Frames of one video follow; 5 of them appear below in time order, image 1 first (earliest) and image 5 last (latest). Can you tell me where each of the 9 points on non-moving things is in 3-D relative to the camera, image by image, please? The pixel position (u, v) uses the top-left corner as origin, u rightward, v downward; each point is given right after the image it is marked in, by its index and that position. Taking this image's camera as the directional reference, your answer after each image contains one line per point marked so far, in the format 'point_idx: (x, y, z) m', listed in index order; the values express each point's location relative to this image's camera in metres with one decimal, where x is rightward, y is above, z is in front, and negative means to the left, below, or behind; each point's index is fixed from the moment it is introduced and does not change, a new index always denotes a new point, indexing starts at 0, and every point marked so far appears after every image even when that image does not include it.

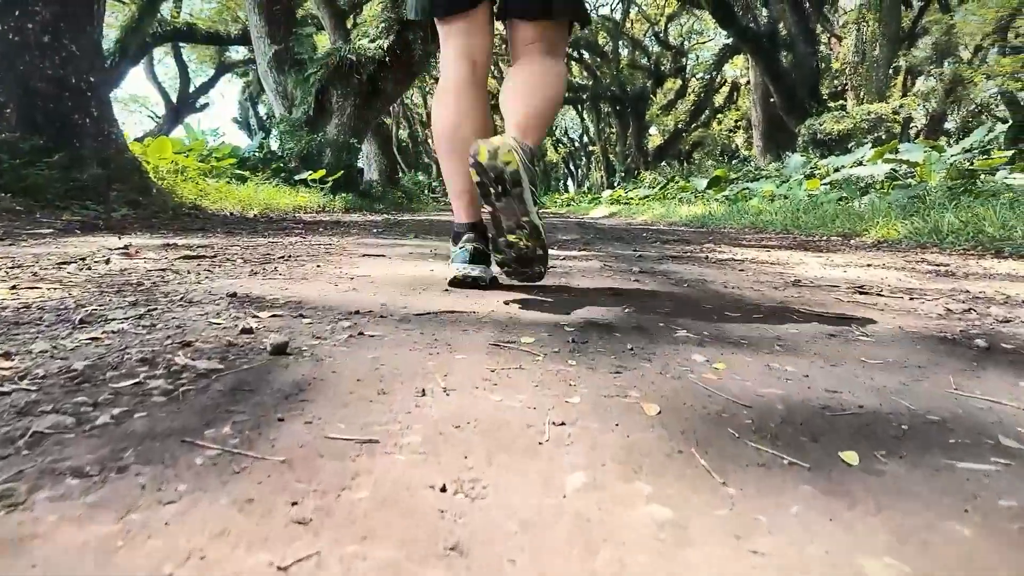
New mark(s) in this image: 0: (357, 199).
0: (-3.1, +1.8, +14.2) m
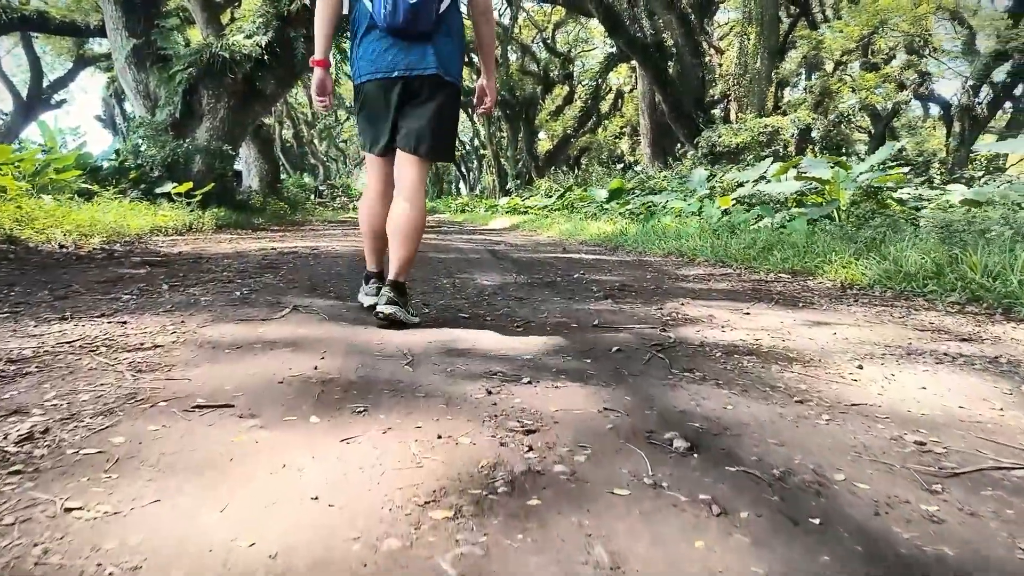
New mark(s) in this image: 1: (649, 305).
0: (-5.0, +1.3, +12.6) m
1: (+0.7, -0.1, +3.7) m
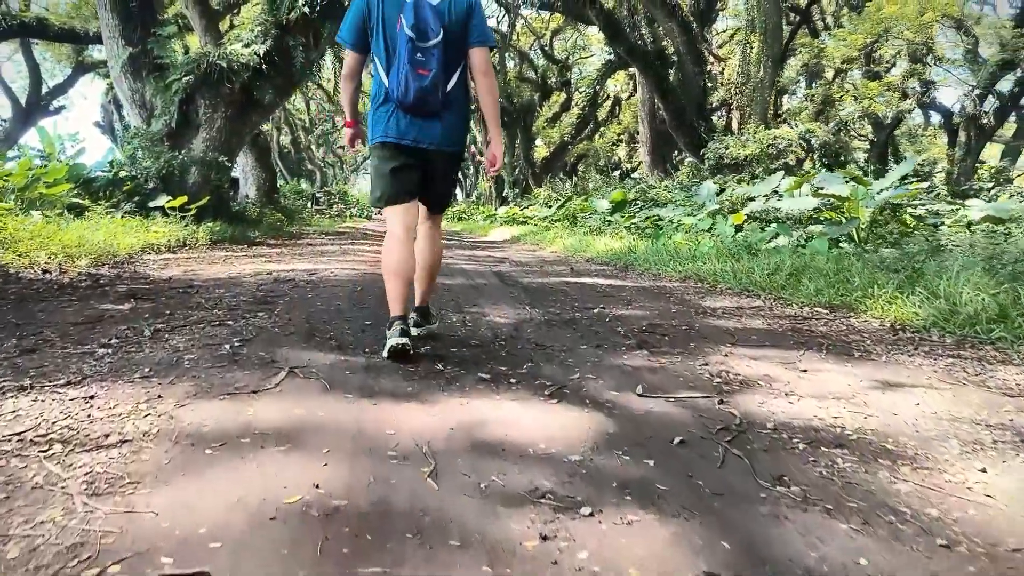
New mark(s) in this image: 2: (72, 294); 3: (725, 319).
0: (-4.9, +1.0, +12.2) m
1: (+0.8, -0.3, +3.3) m
2: (-3.0, 0.0, +4.8) m
3: (+1.5, -0.2, +4.8) m
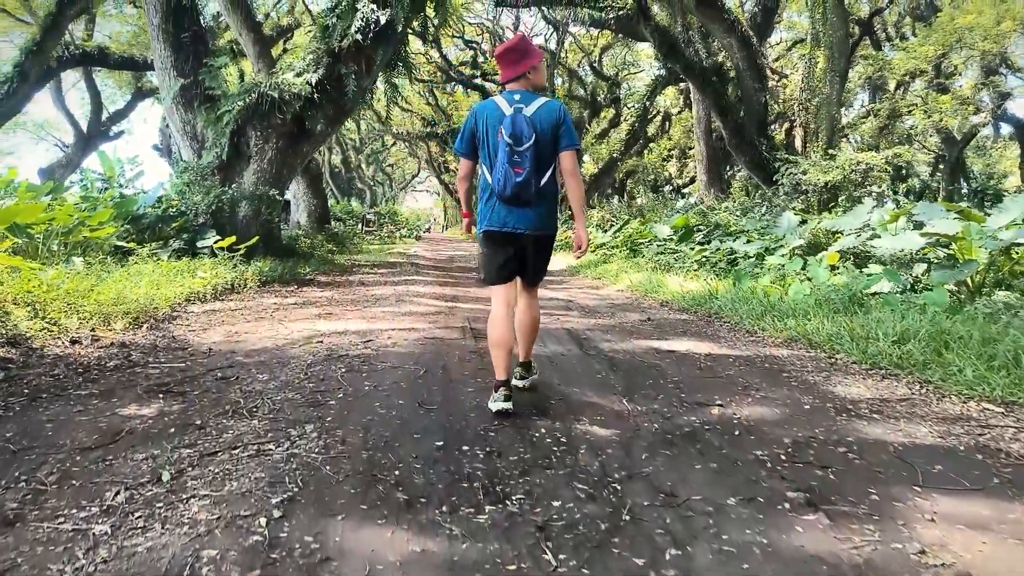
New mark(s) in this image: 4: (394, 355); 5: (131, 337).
0: (-3.9, +0.4, +11.7) m
1: (+1.3, -0.8, +2.3) m
2: (-2.4, -0.6, +4.1) m
3: (+2.0, -0.7, +3.9) m
4: (-0.9, -0.5, +5.2) m
5: (-3.0, -0.4, +5.5) m
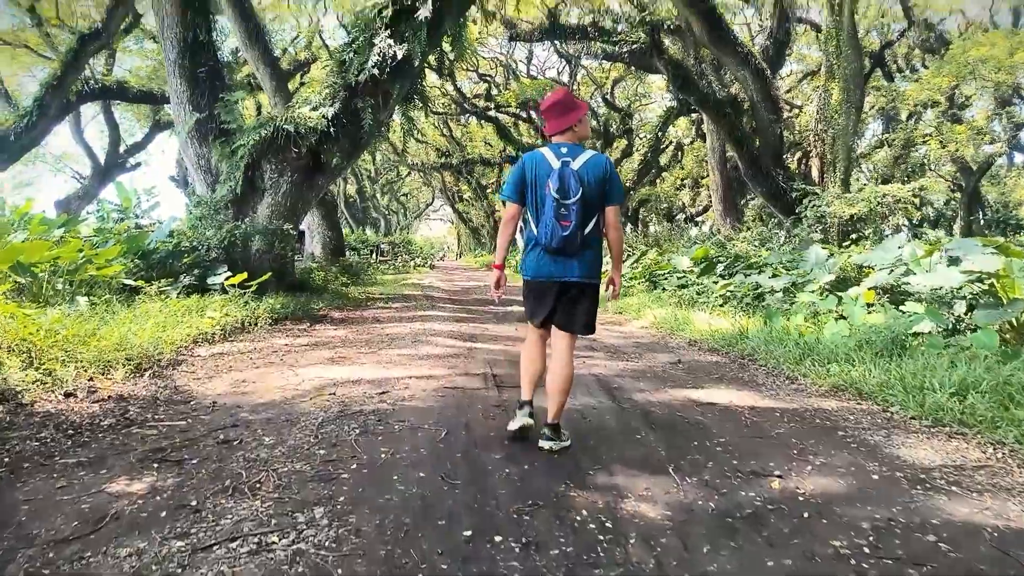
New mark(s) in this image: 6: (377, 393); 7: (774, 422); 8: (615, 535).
0: (-3.6, -0.2, +11.4) m
1: (+1.4, -1.0, +1.9) m
2: (-2.3, -0.8, +3.8) m
3: (+2.2, -1.0, +3.4) m
4: (-0.7, -0.8, +4.8) m
5: (-2.8, -0.7, +5.1) m
6: (-1.0, -0.8, +5.3) m
7: (+1.9, -0.9, +5.1) m
8: (+0.4, -1.0, +2.8) m
